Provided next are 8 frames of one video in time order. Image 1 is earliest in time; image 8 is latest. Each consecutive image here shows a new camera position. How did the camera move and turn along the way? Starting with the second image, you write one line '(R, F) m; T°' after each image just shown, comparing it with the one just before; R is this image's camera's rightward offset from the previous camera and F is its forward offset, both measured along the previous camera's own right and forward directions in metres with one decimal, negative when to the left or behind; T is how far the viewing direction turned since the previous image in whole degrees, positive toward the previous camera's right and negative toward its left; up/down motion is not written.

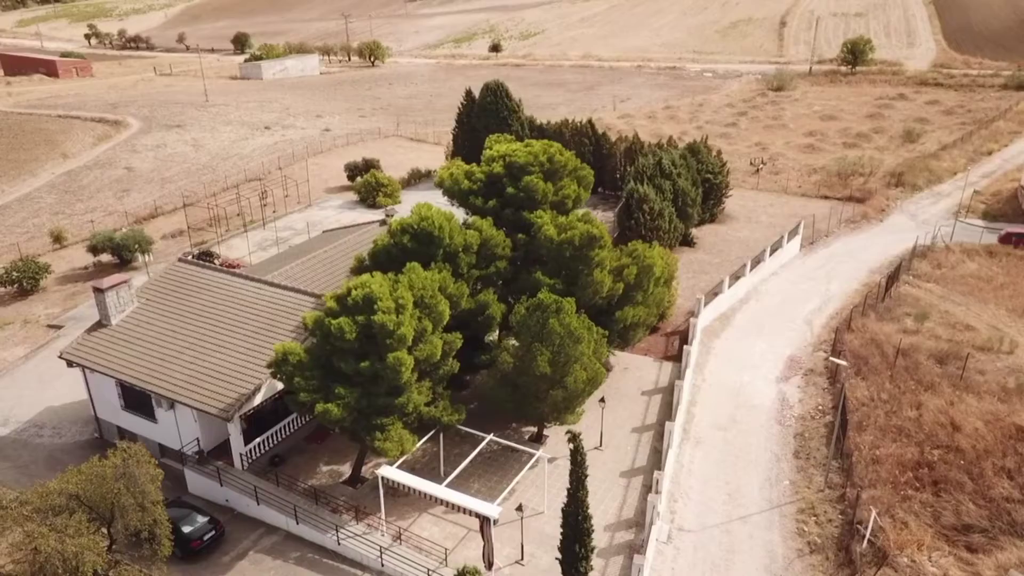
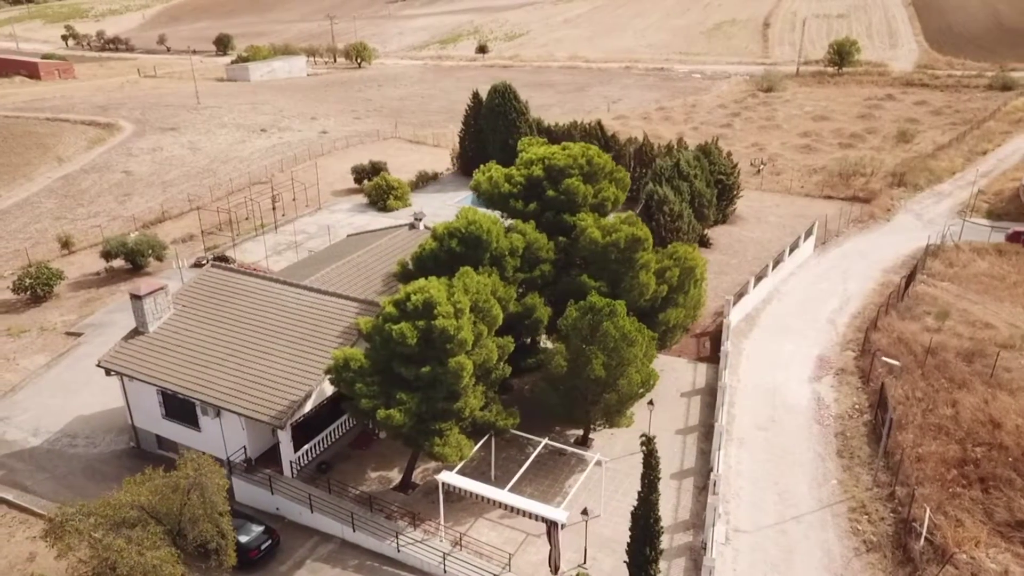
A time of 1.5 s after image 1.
(-2.1, +0.1) m; +2°
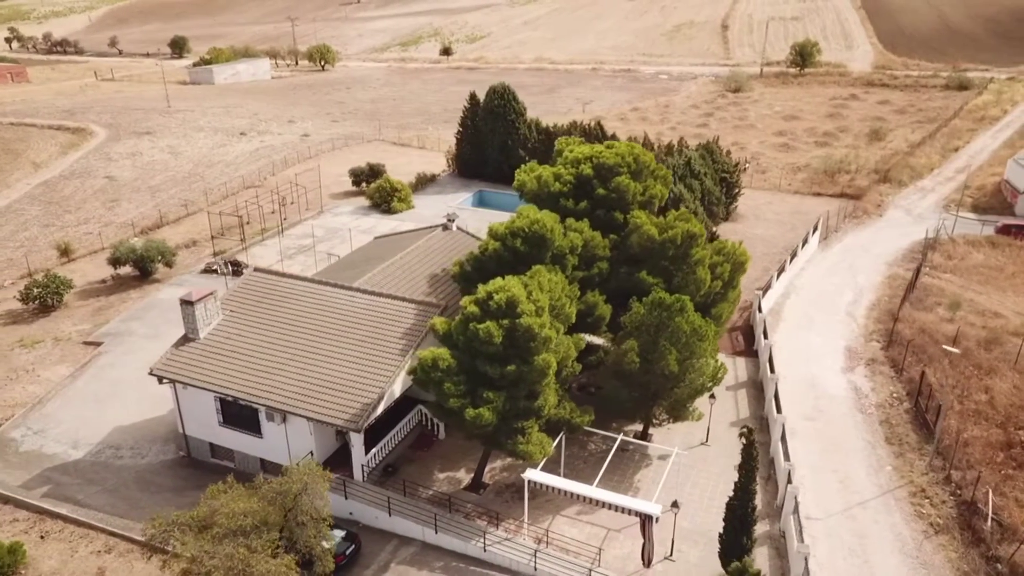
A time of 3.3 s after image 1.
(-3.4, 0.0) m; +4°
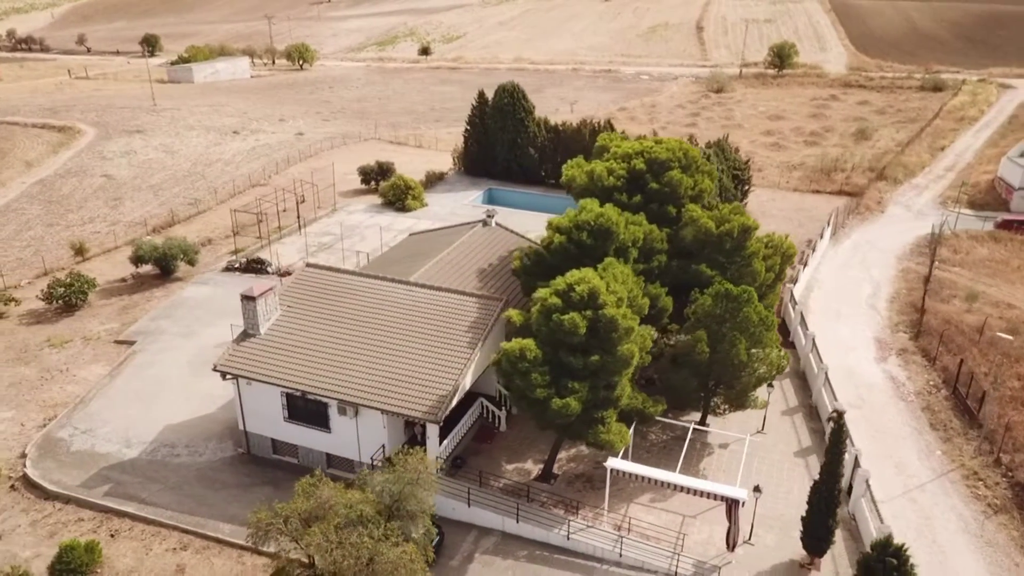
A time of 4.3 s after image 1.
(-3.1, -0.2) m; +3°
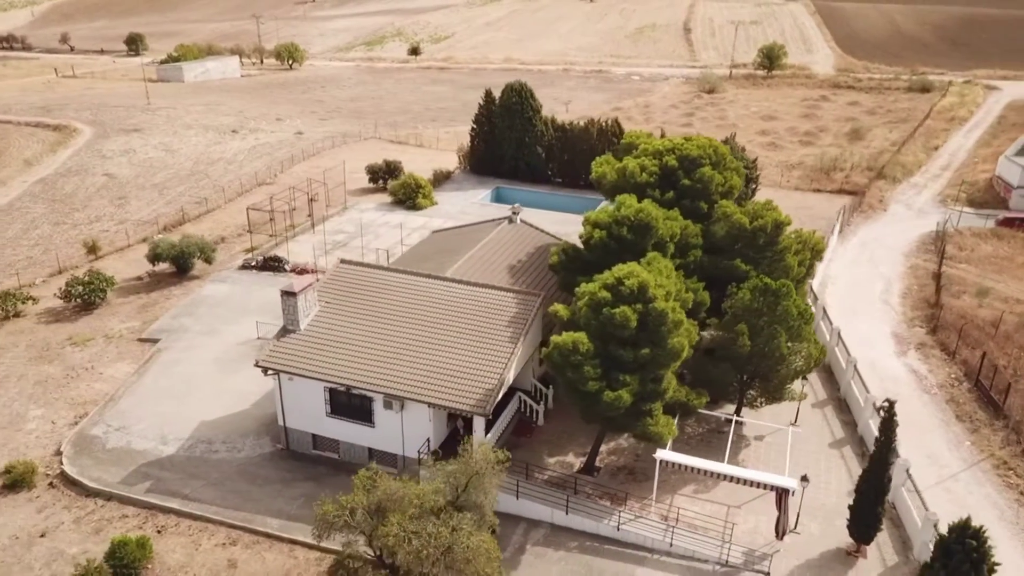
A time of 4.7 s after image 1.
(-1.9, -0.2) m; +1°
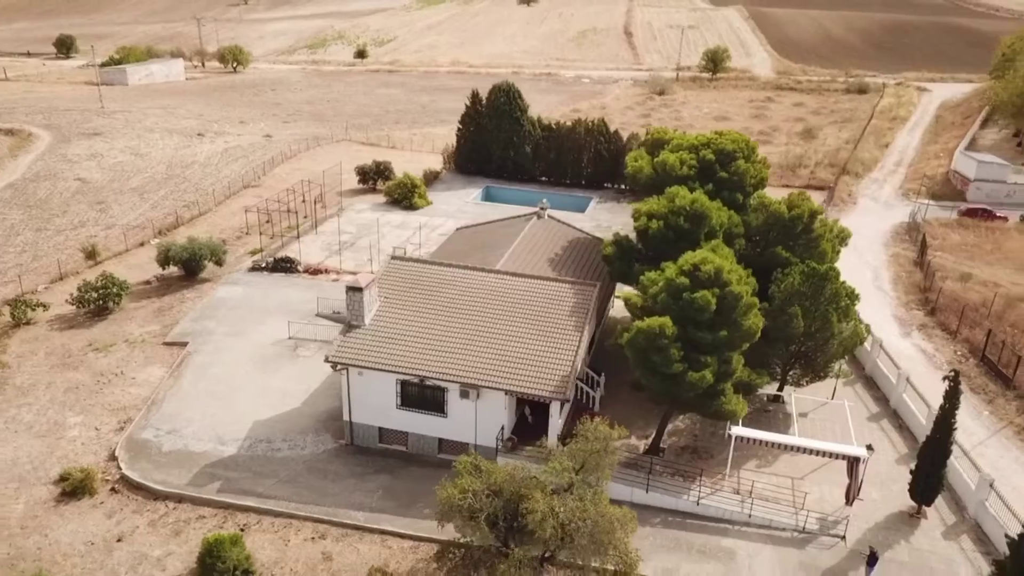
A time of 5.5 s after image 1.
(-4.2, -0.5) m; +5°
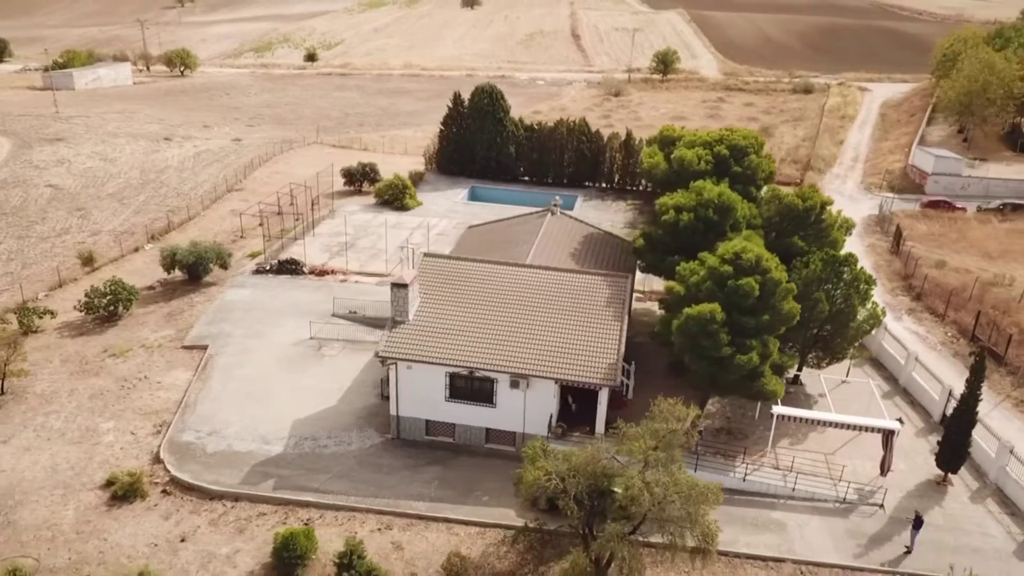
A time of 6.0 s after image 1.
(-3.3, -0.7) m; +4°
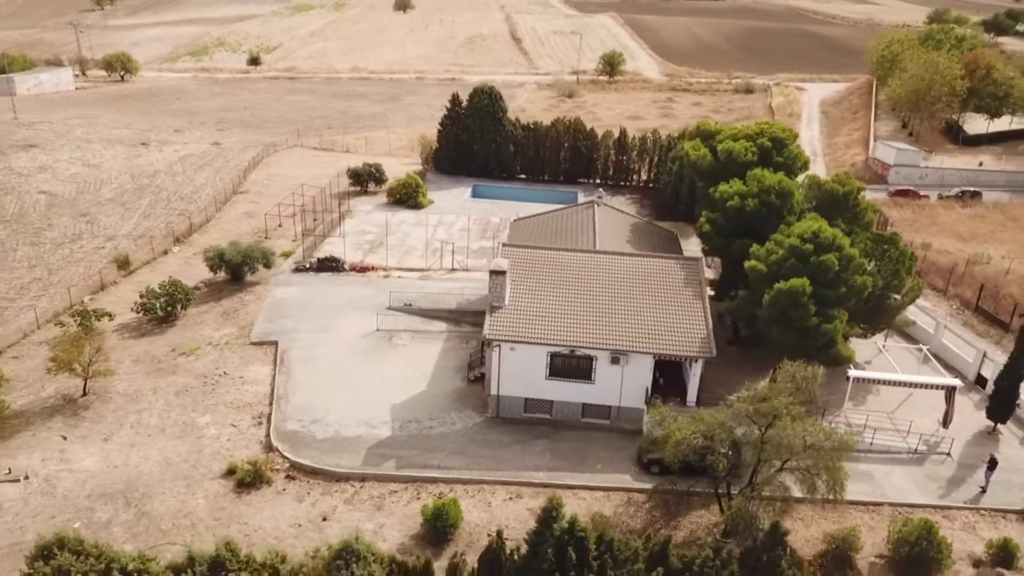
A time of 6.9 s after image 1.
(-5.8, -1.4) m; +6°
